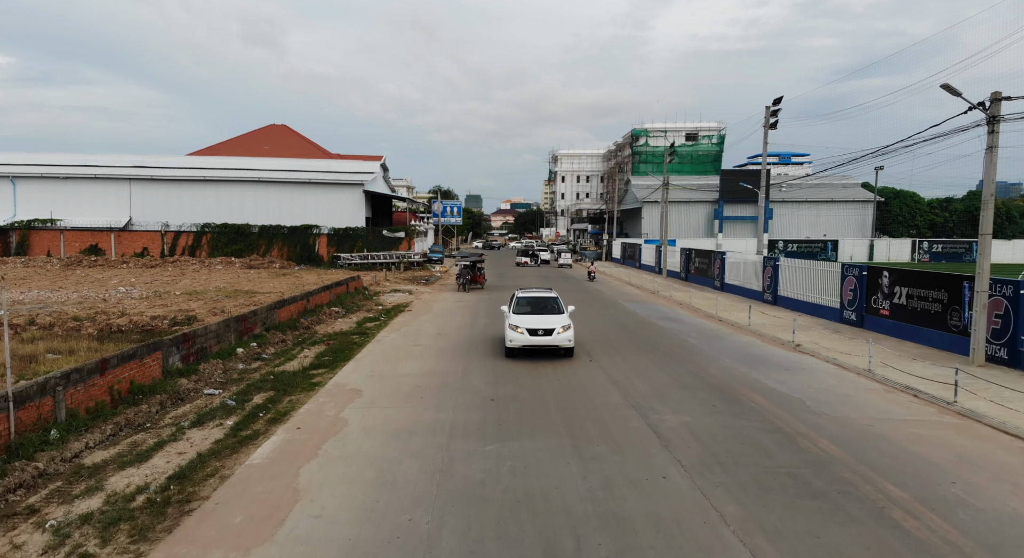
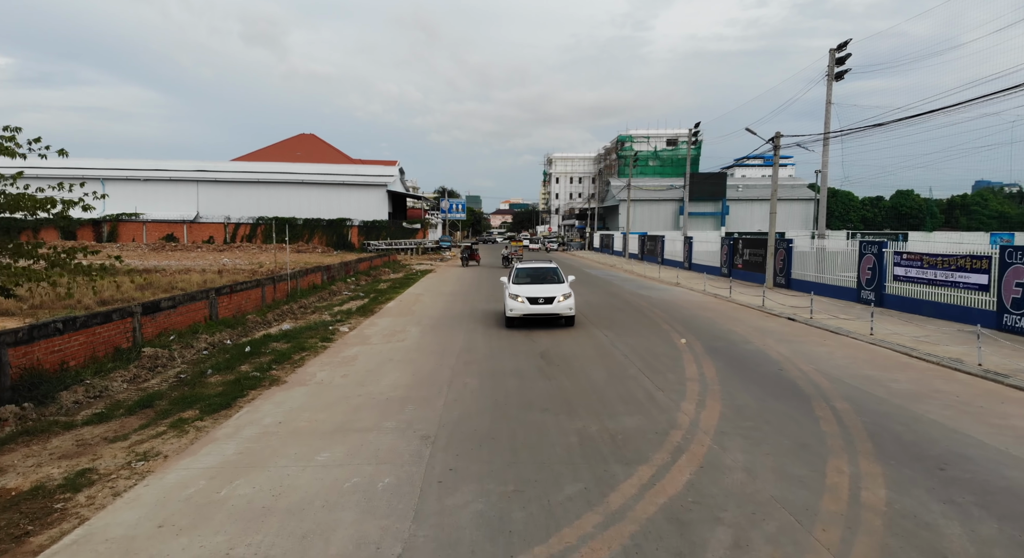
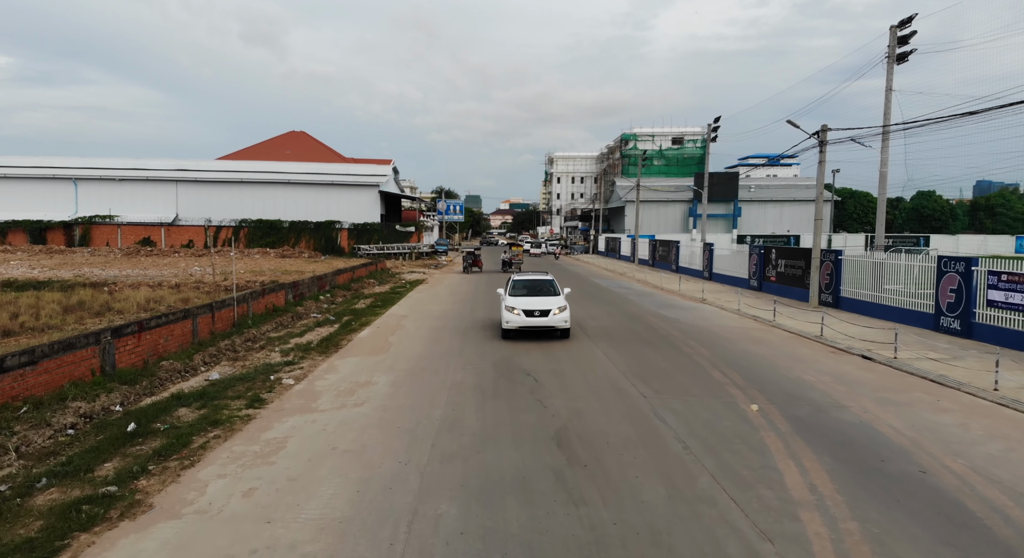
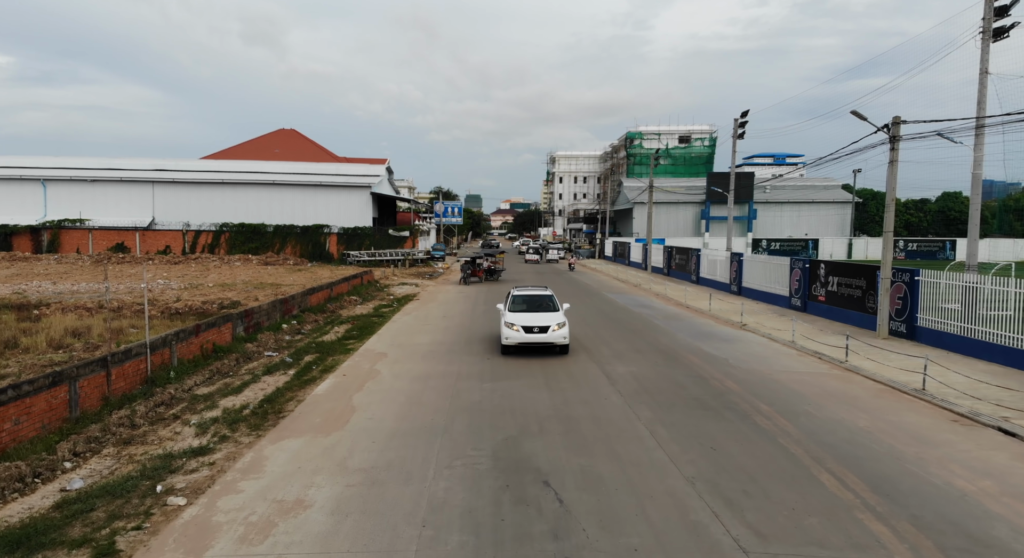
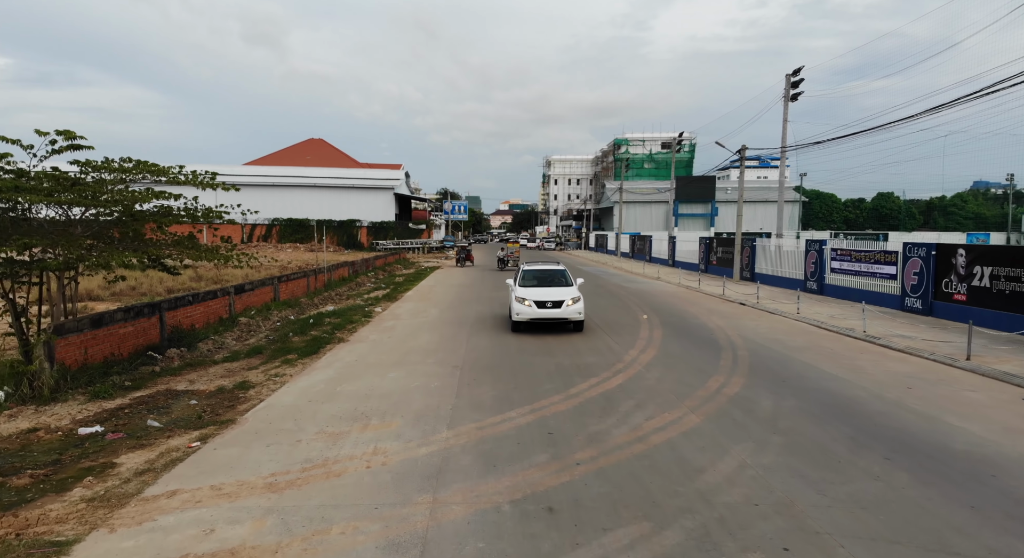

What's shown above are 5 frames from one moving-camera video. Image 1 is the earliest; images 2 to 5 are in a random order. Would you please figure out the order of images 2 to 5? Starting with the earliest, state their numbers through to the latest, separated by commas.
4, 3, 2, 5
